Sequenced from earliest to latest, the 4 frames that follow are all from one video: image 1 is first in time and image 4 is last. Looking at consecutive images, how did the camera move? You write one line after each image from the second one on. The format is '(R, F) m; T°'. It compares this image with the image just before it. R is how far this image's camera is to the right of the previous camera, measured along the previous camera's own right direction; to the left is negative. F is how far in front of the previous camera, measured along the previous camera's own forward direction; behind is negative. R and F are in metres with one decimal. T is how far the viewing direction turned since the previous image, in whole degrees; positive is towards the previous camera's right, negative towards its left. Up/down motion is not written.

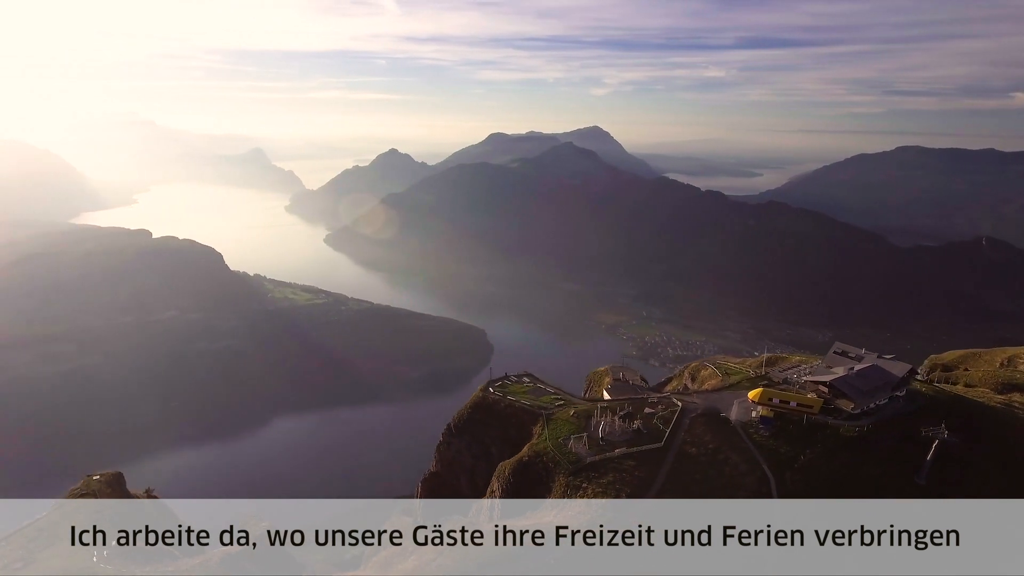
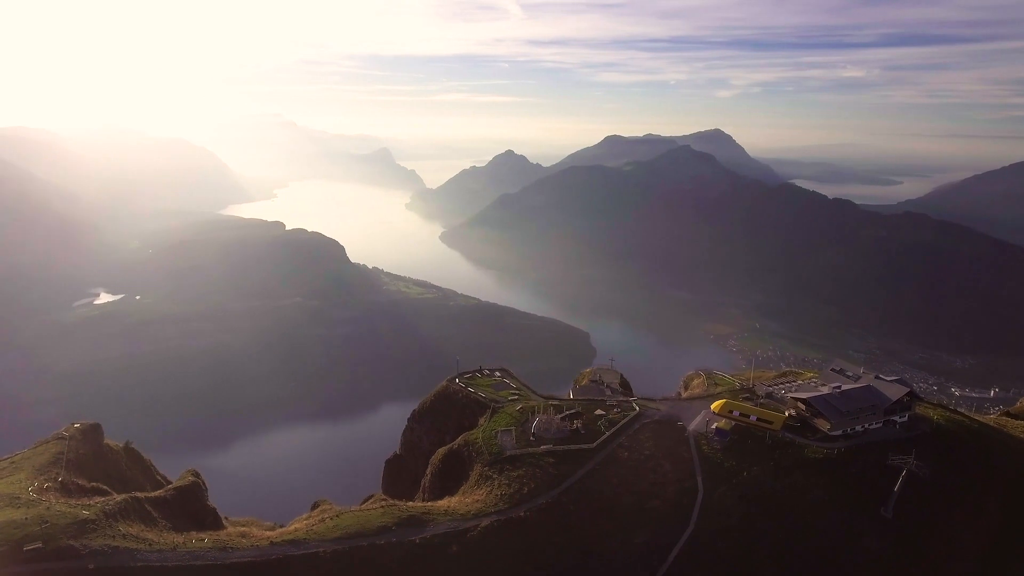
(+9.8, -0.2) m; -9°
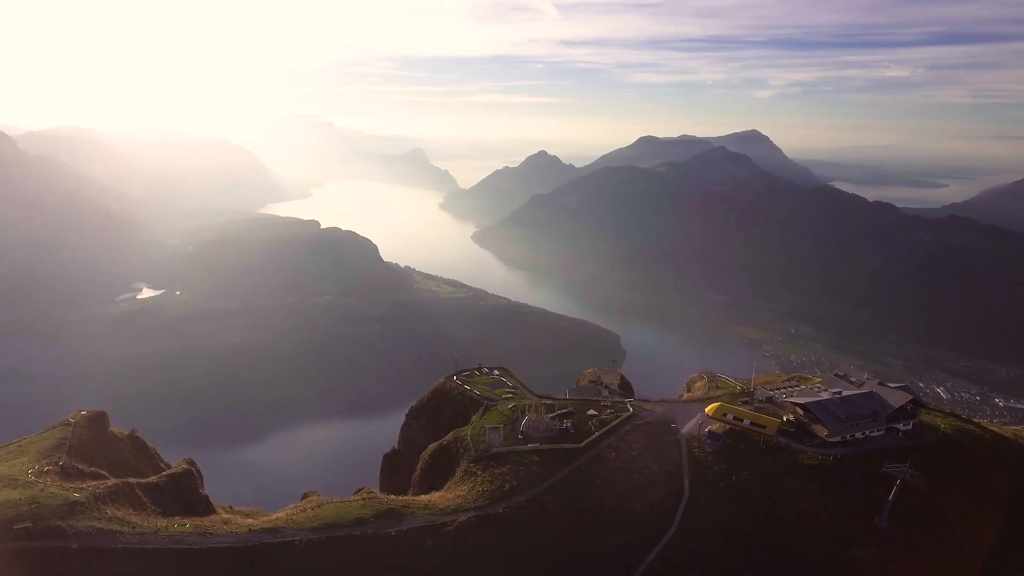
(+2.4, -0.2) m; -3°
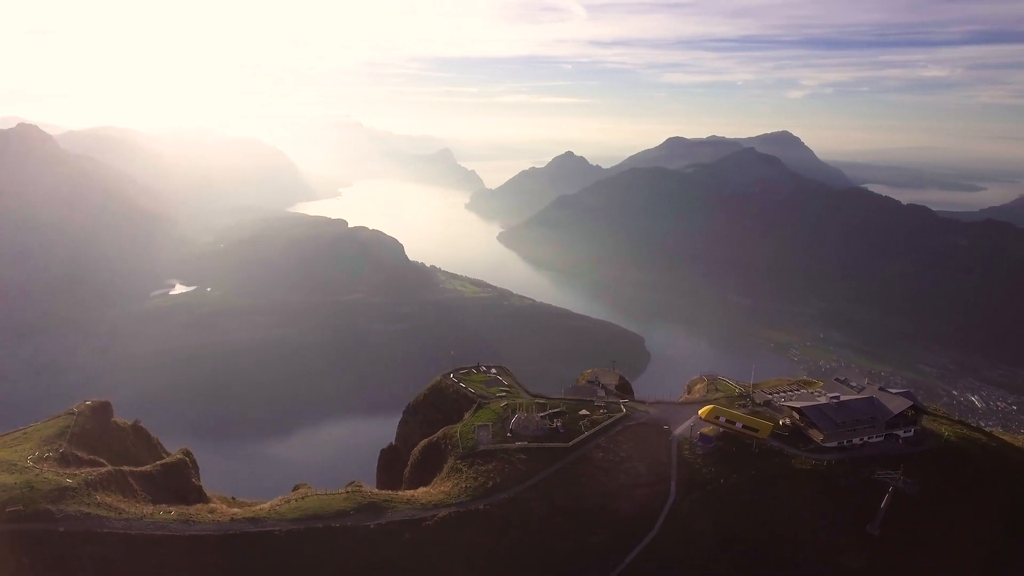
(+2.0, -0.2) m; -2°
